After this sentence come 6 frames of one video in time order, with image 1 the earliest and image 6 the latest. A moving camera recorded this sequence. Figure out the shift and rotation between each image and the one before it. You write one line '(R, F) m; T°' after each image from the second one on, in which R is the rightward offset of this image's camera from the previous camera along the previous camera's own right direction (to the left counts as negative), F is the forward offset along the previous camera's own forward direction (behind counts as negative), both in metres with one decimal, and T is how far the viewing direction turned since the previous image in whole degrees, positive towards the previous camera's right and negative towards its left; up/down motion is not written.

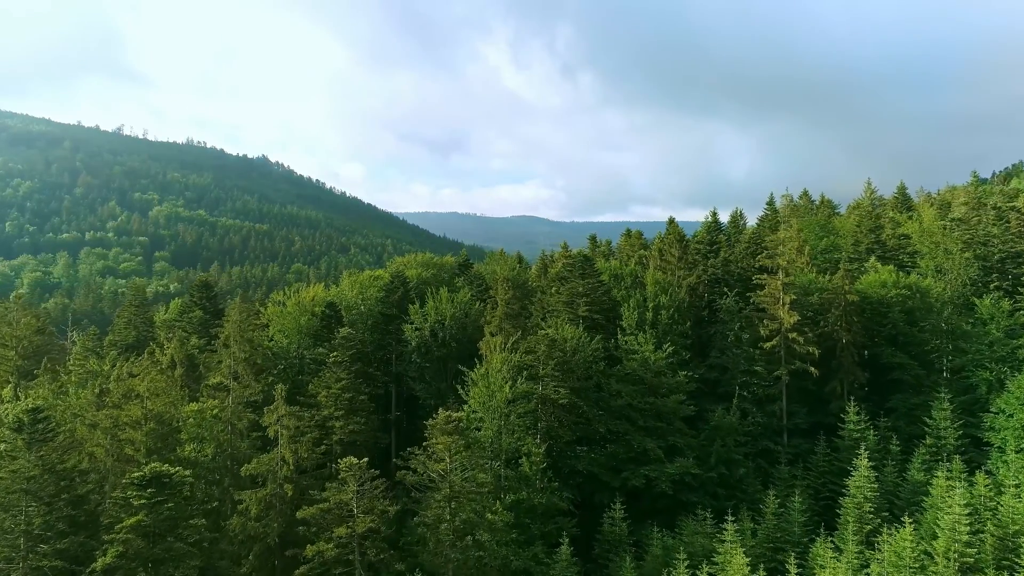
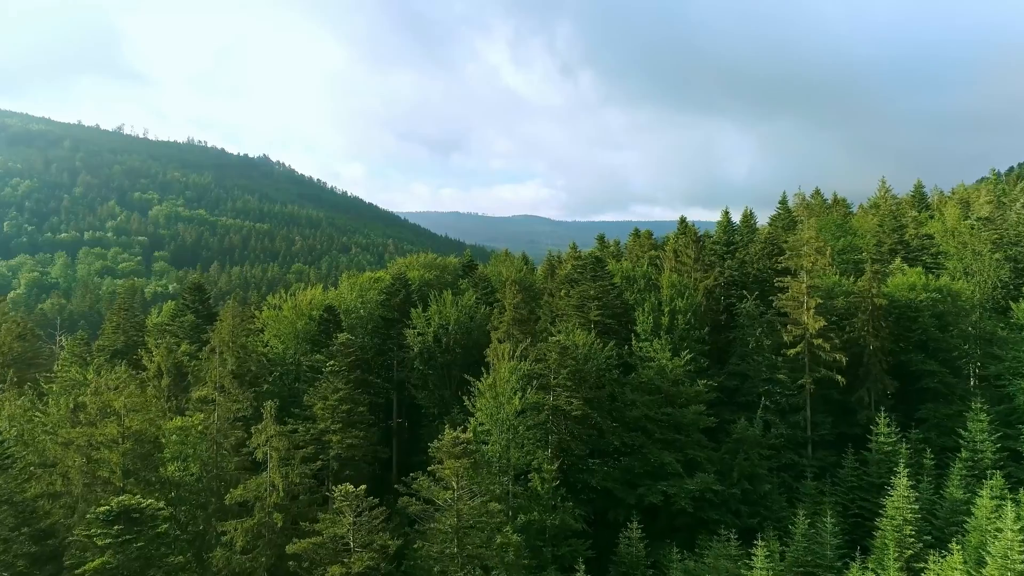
(-0.6, +2.5) m; 0°
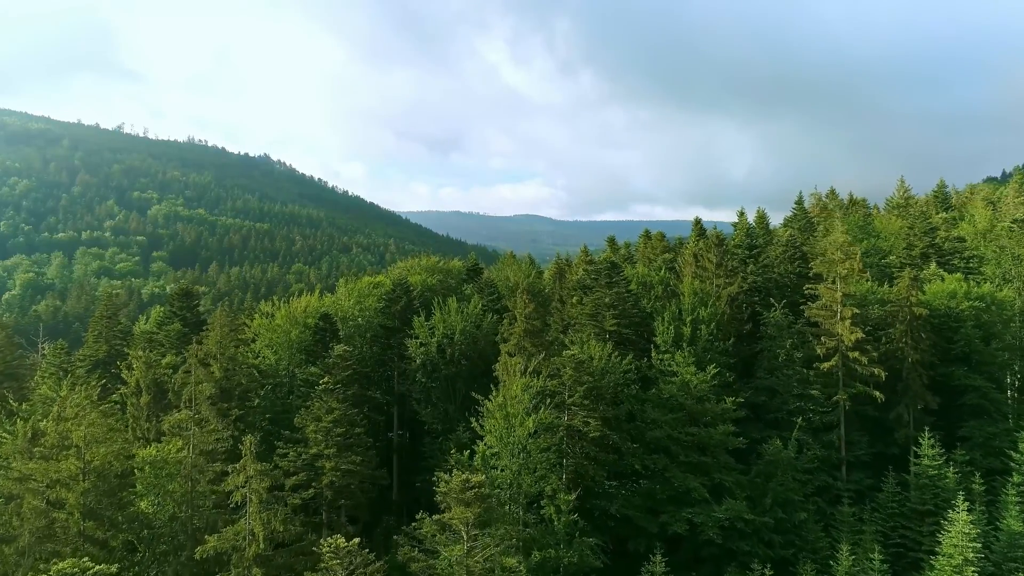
(-0.7, +3.2) m; 0°
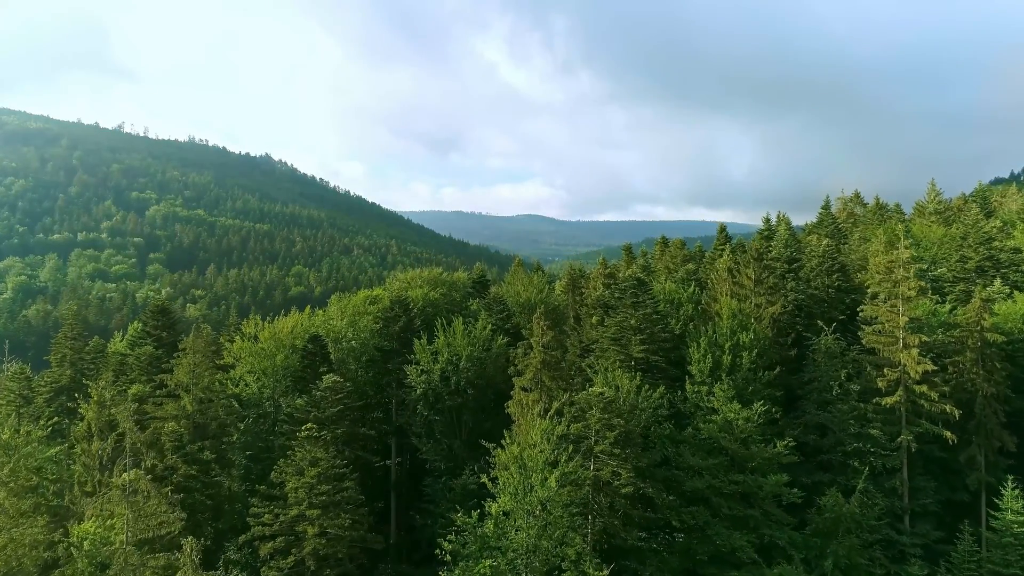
(-0.8, +5.0) m; 0°
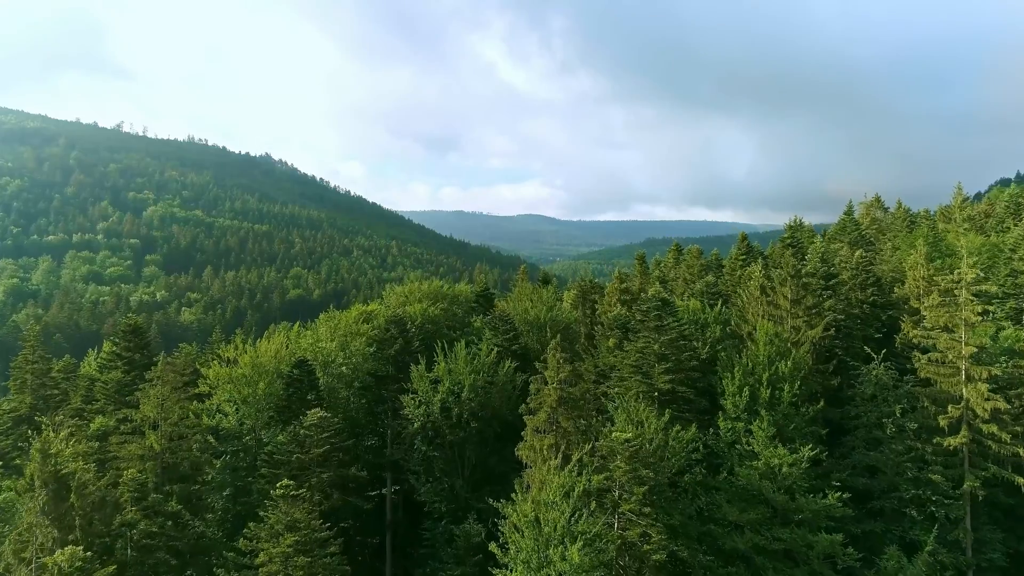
(-0.5, +4.1) m; 0°
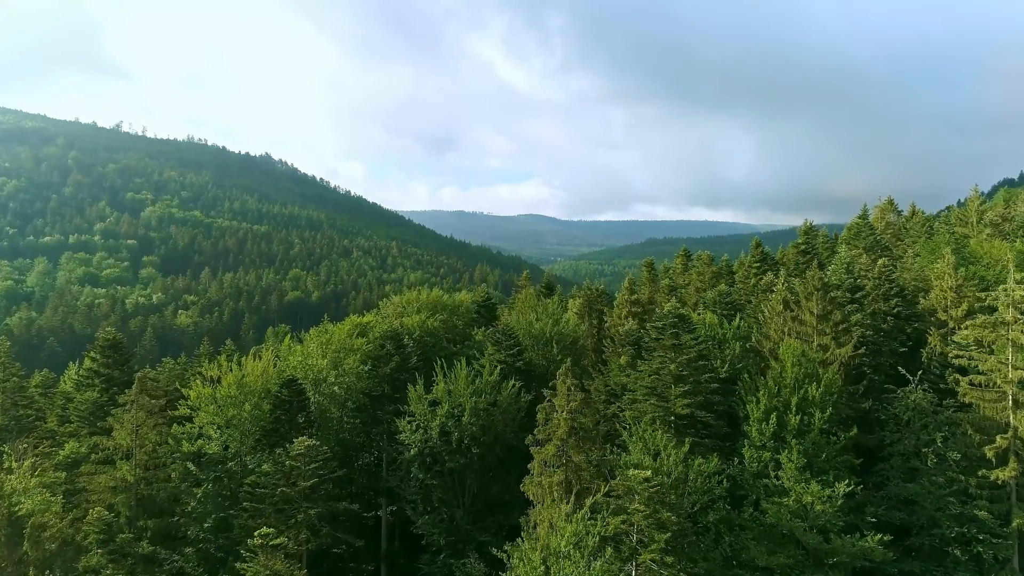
(-0.3, +2.6) m; 0°
